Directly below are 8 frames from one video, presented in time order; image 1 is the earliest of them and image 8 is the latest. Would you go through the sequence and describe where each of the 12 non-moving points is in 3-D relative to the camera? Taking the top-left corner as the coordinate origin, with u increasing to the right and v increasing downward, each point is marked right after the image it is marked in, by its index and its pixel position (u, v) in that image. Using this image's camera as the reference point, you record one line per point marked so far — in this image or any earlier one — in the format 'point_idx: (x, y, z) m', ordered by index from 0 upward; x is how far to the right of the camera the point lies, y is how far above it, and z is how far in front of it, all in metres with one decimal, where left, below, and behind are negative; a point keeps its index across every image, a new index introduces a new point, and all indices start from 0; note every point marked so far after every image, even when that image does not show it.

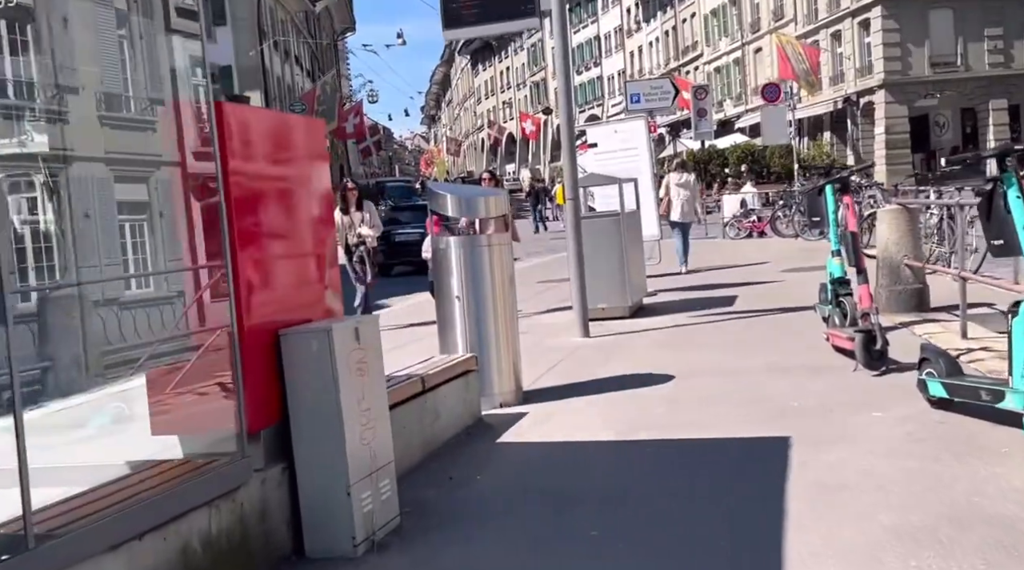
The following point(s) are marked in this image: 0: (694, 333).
0: (+1.5, -0.4, +10.4) m
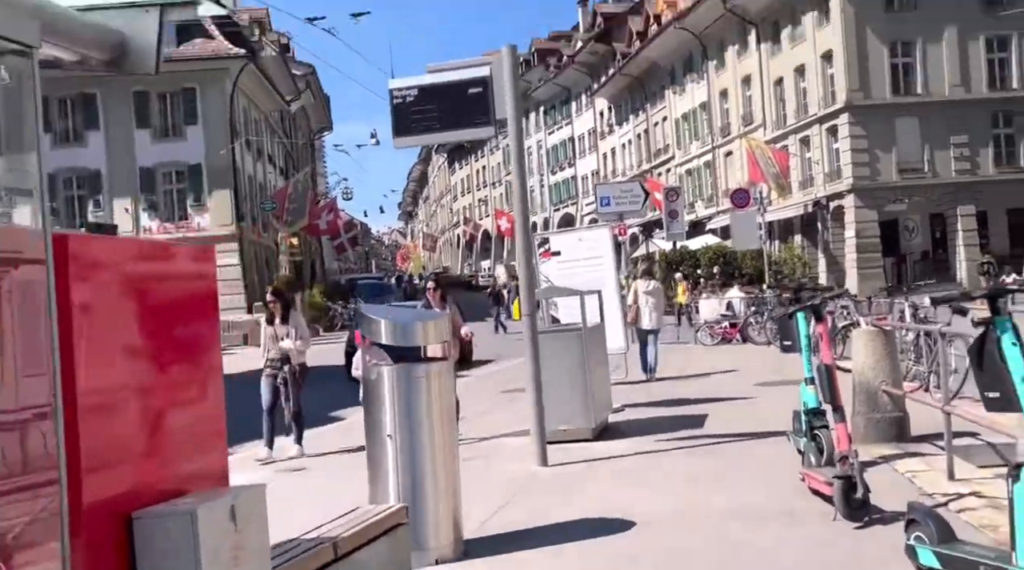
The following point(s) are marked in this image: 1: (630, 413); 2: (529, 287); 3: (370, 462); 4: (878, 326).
0: (+1.1, -1.4, +9.7) m
1: (+1.2, -1.4, +13.2) m
2: (+0.1, 0.0, +9.8) m
3: (-0.8, -1.0, +6.9) m
4: (+2.6, -0.3, +9.0) m
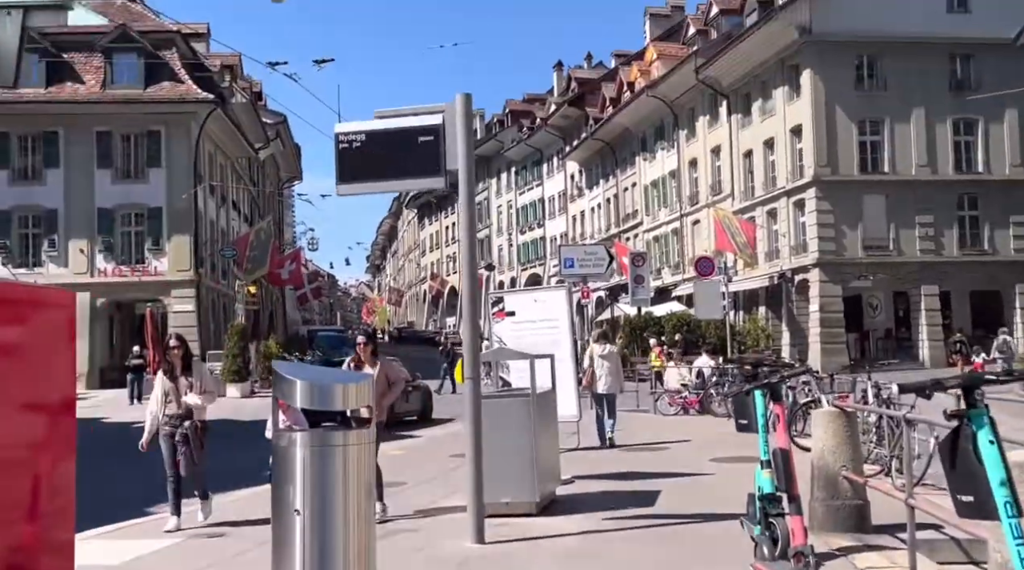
0: (+0.7, -1.9, +9.1) m
1: (+0.7, -2.0, +12.6) m
2: (-0.3, -0.4, +9.2) m
3: (-1.2, -1.2, +6.3) m
4: (+2.2, -0.8, +8.4) m
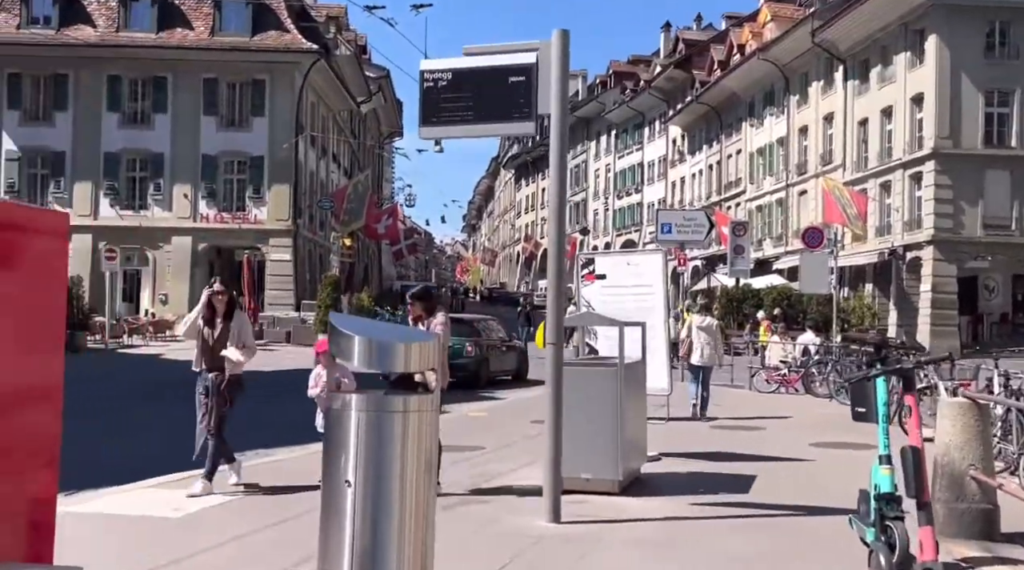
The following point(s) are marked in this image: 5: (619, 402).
0: (+1.2, -1.6, +8.2) m
1: (+1.4, -1.7, +11.8) m
2: (+0.3, -0.2, +8.4) m
3: (-0.8, -1.0, +5.6) m
4: (+2.7, -0.7, +7.5) m
5: (+0.8, -0.9, +10.1) m
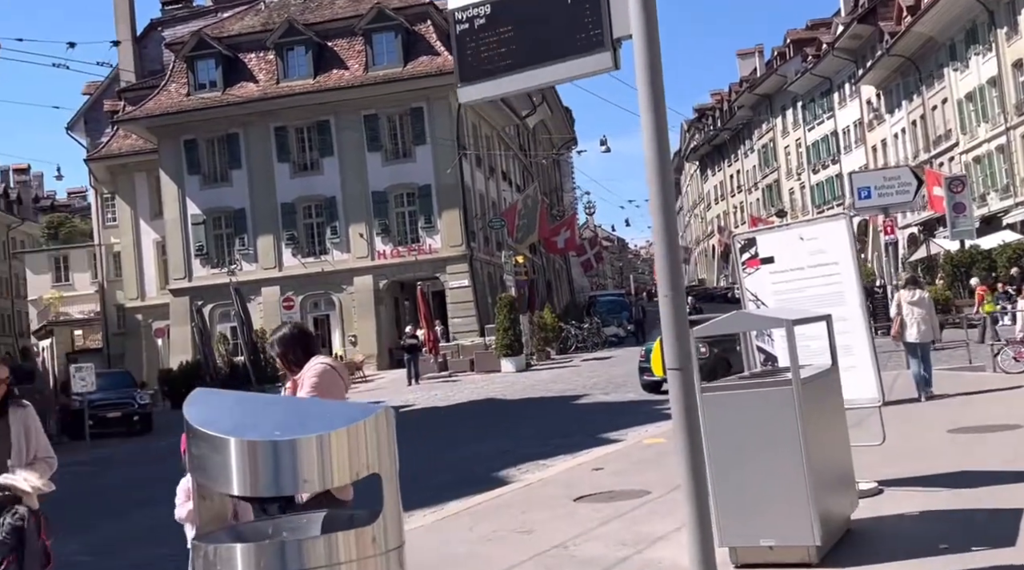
0: (+1.8, -1.5, +5.2) m
1: (+2.6, -1.5, +8.7) m
2: (+0.7, -0.1, +5.6) m
3: (-0.7, -1.1, +3.0) m
4: (+3.0, -0.3, +4.3) m
5: (+1.6, -0.8, +7.2) m
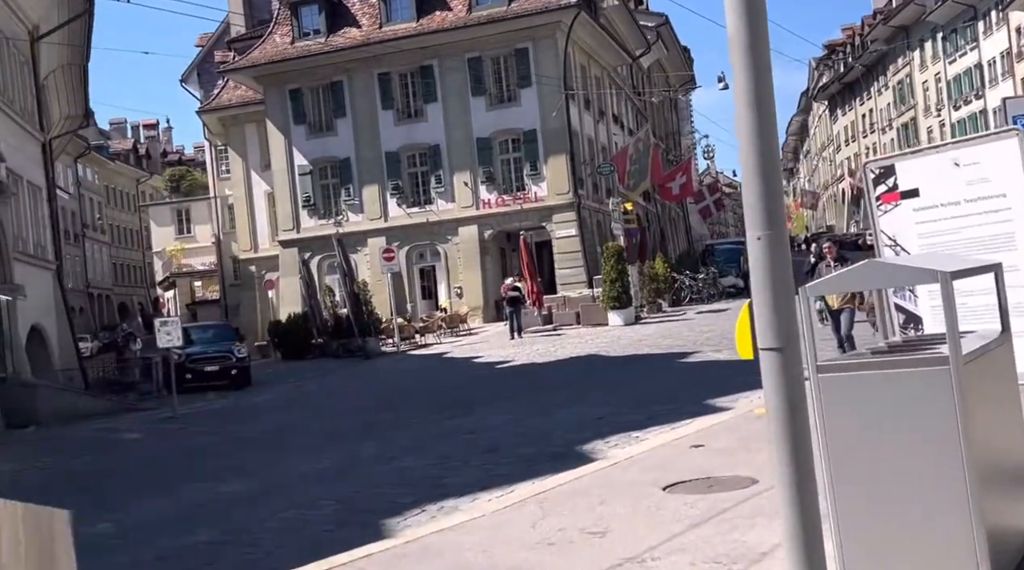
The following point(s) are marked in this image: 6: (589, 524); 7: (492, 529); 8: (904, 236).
0: (+1.8, -1.3, +3.2) m
1: (+2.9, -1.2, +6.6) m
2: (+0.8, +0.1, +3.6) m
3: (-0.9, -1.0, +1.2) m
4: (+2.9, -0.2, +2.1) m
5: (+1.8, -0.6, +5.1) m
6: (+0.5, -1.5, +8.2) m
7: (-0.1, -1.6, +8.4) m
8: (+2.4, +0.3, +7.9) m
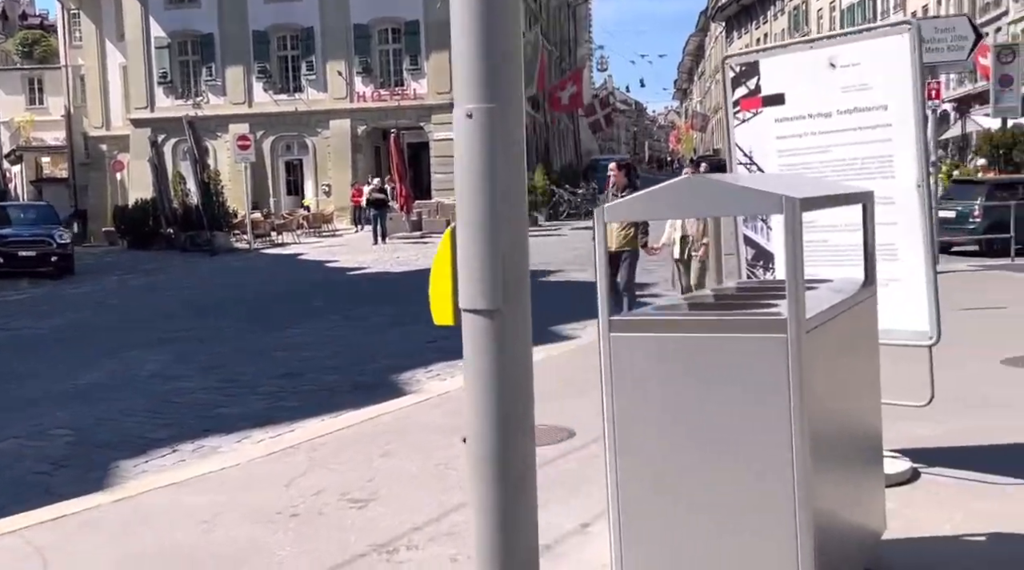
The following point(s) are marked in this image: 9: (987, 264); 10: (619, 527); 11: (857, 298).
0: (+0.9, -1.2, +1.8) m
1: (+1.7, -0.9, +5.2) m
2: (-0.1, +0.2, +2.0) m
3: (-1.6, -1.0, -0.5) m
4: (+2.2, -0.3, +0.7) m
5: (+0.8, -0.4, +3.6) m
6: (-0.8, -1.0, +6.6) m
7: (-1.5, -1.1, +6.7) m
8: (+1.2, +0.7, +6.3) m
9: (+6.6, +0.2, +17.2) m
10: (+0.3, -0.8, +4.0) m
11: (+1.2, 0.0, +4.4) m
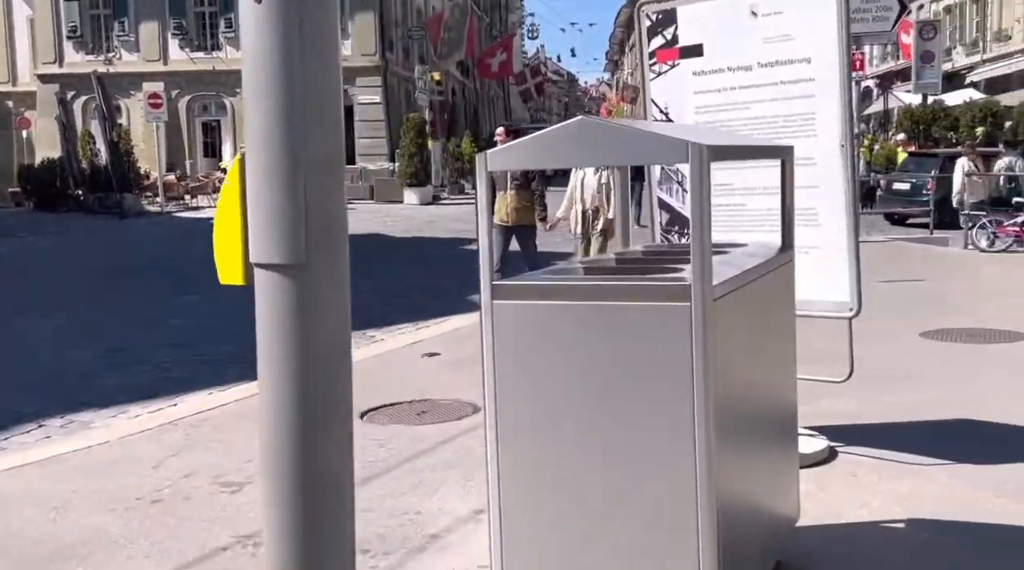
0: (+0.6, -1.2, +1.4) m
1: (+1.3, -0.8, +4.8) m
2: (-0.3, +0.3, +1.5) m
3: (-1.7, -1.0, -1.1) m
4: (+2.0, -0.3, +0.3) m
5: (+0.5, -0.3, +3.2) m
6: (-1.3, -0.9, +6.1) m
7: (-2.0, -0.9, +6.2) m
8: (+0.8, +0.8, +5.9) m
9: (+5.5, +0.6, +17.1) m
10: (0.0, -0.7, +3.5) m
11: (+0.8, +0.1, +4.0) m
